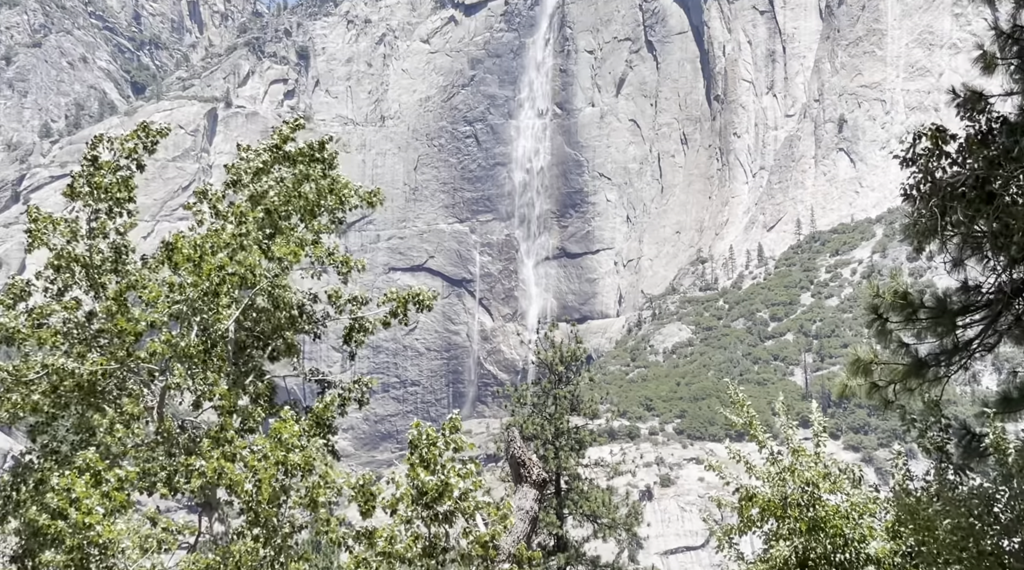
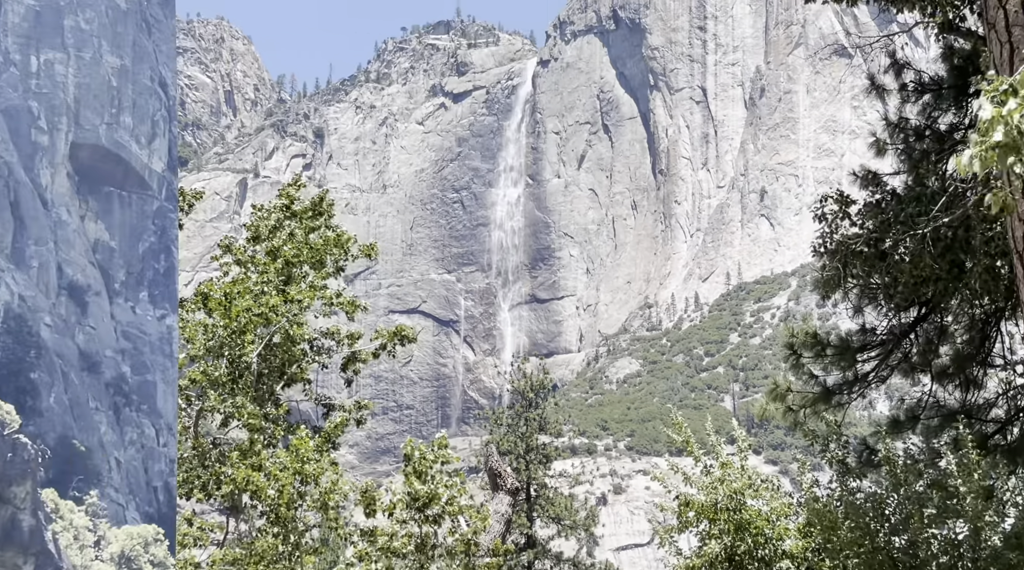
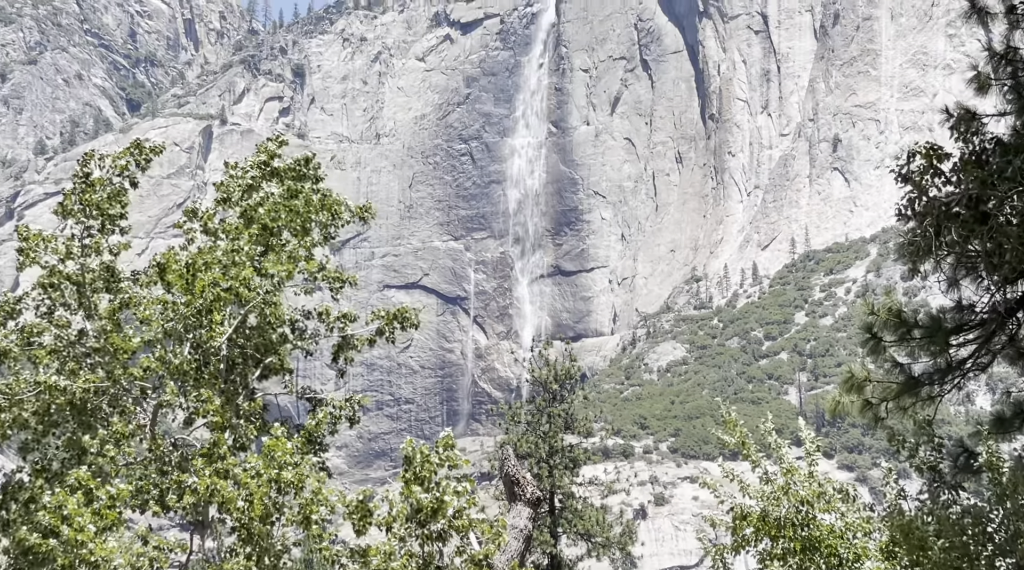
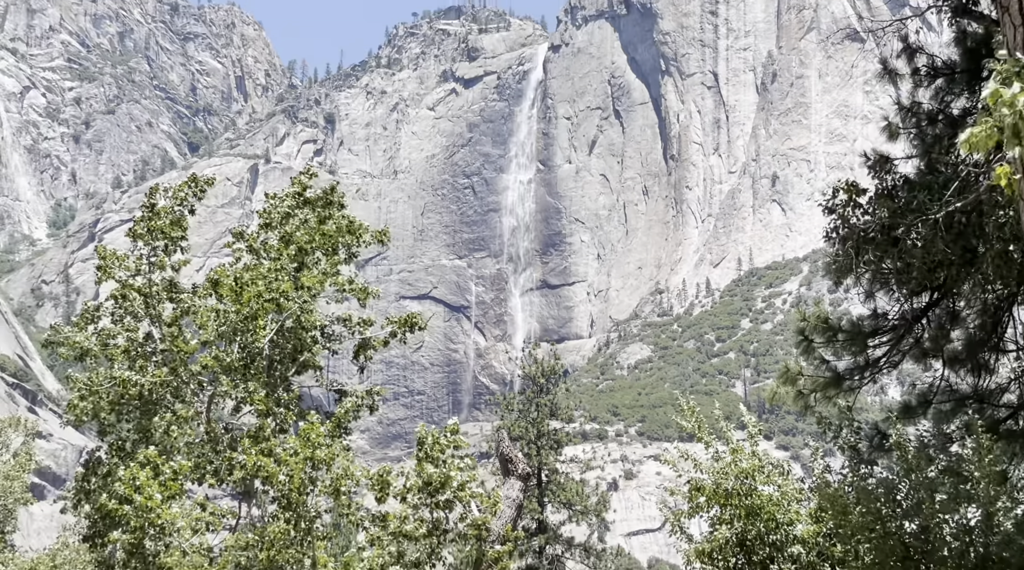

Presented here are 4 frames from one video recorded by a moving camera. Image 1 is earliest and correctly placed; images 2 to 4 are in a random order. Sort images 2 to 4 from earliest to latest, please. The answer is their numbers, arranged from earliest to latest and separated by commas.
3, 4, 2
